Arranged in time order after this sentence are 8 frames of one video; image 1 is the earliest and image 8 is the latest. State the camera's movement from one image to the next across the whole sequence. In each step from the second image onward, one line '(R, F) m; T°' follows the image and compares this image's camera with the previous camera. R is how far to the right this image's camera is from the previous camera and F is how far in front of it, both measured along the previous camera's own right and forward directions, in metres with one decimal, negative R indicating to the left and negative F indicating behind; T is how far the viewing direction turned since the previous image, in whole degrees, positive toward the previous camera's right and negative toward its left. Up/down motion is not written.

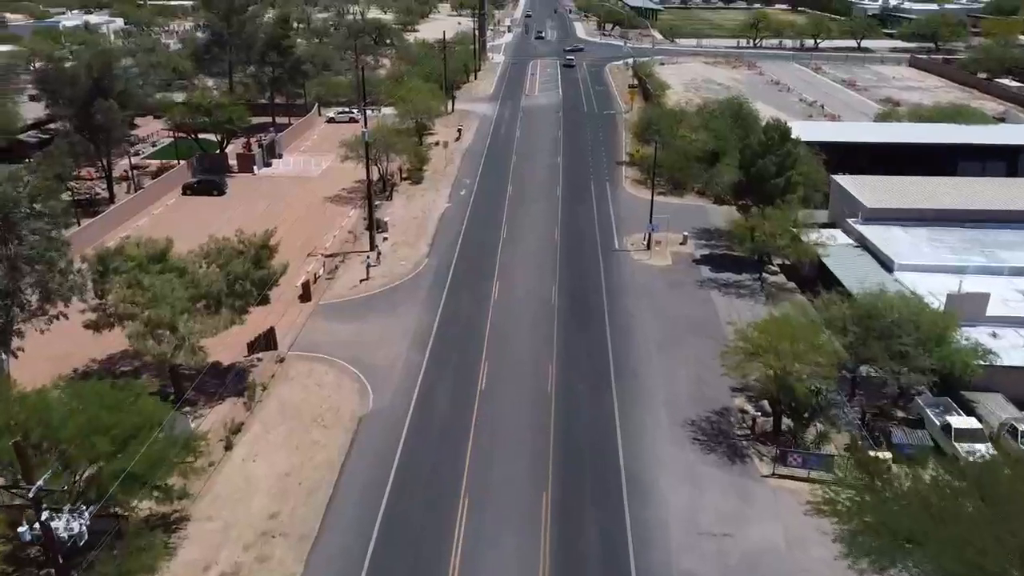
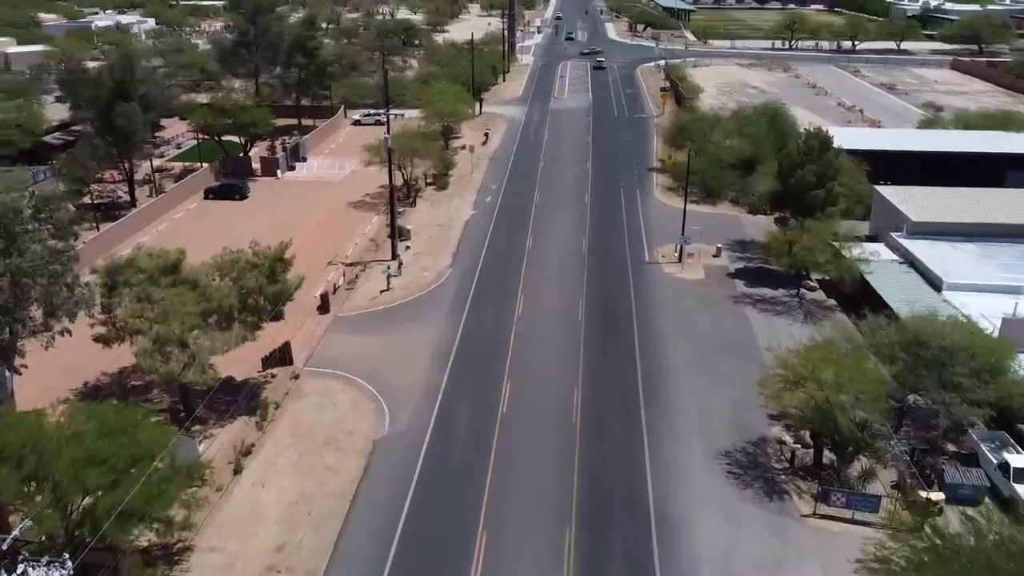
(+0.1, +1.5) m; -2°
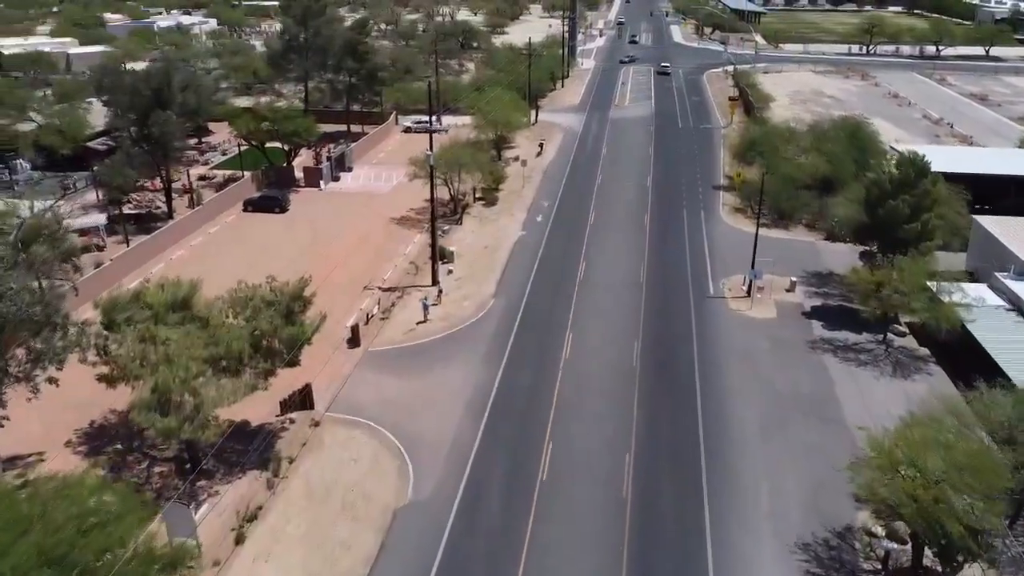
(+0.3, +3.5) m; -4°
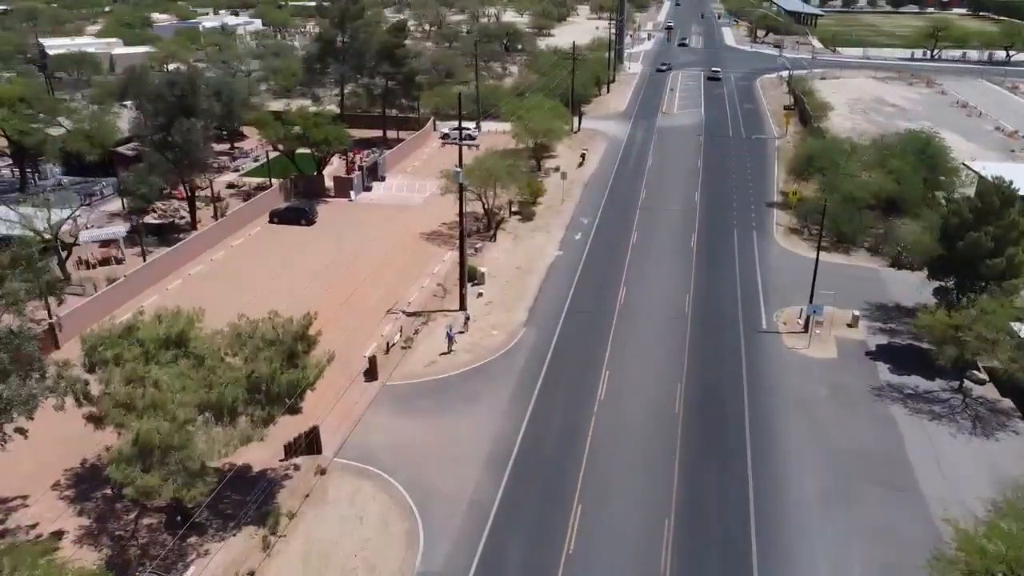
(+0.4, +2.9) m; -3°
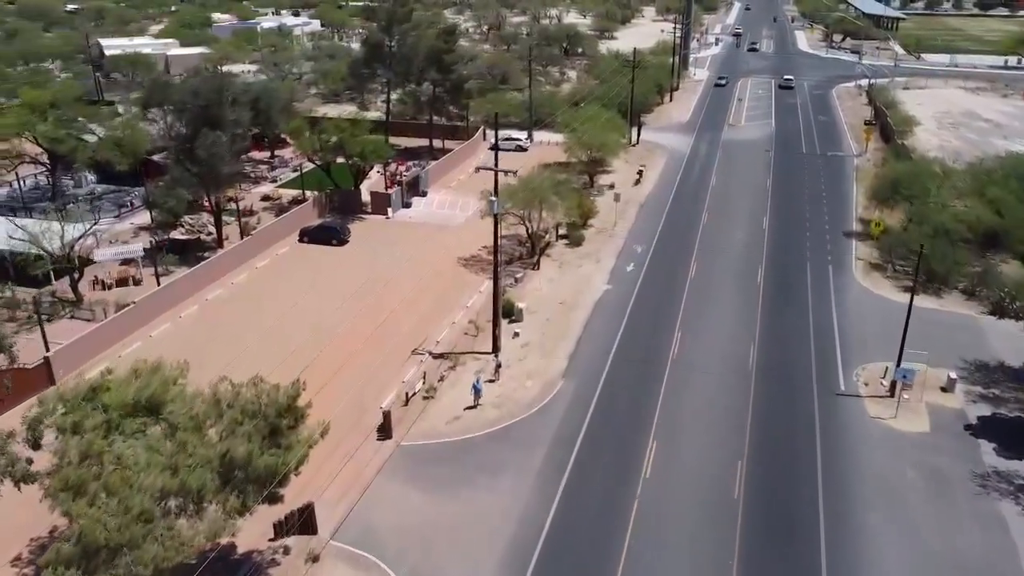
(+0.7, +4.0) m; -4°
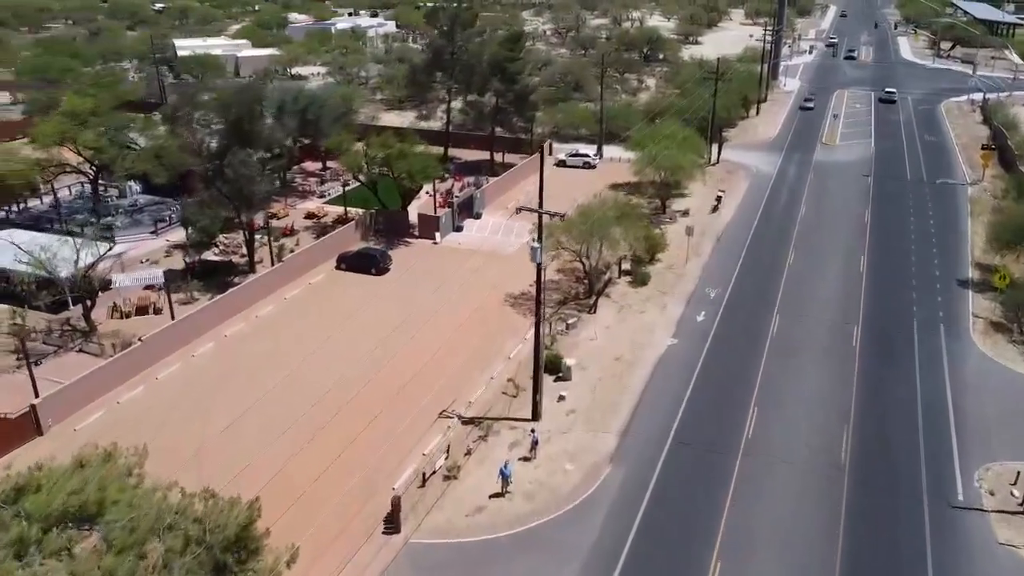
(+1.0, +4.7) m; -5°
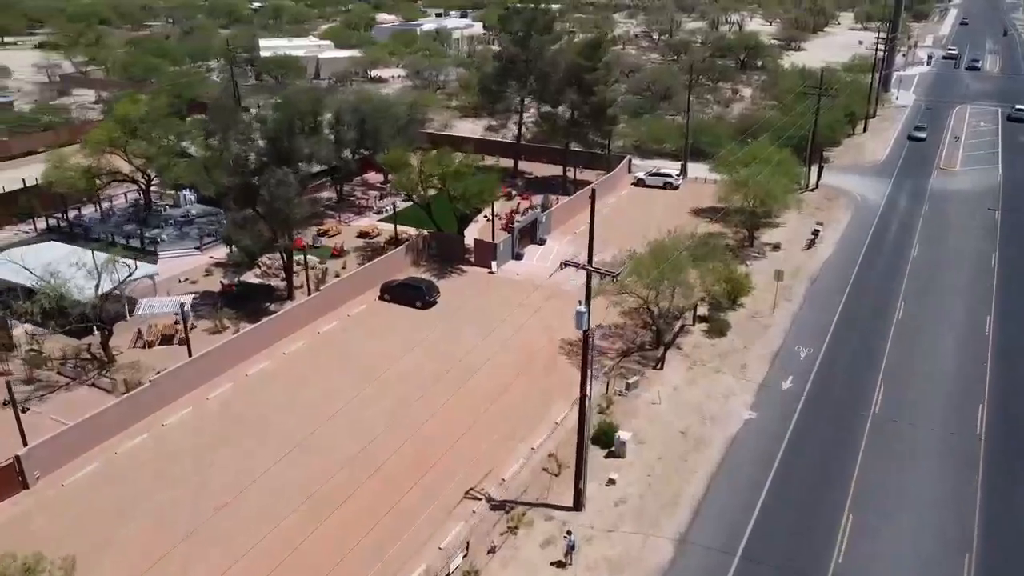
(+1.1, +4.4) m; -6°
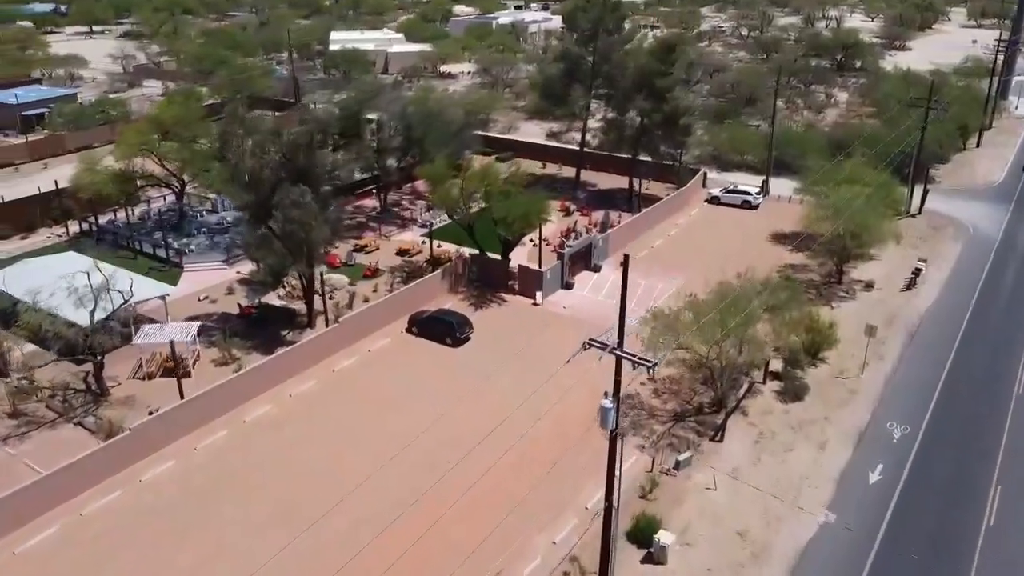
(+1.4, +4.5) m; -6°
